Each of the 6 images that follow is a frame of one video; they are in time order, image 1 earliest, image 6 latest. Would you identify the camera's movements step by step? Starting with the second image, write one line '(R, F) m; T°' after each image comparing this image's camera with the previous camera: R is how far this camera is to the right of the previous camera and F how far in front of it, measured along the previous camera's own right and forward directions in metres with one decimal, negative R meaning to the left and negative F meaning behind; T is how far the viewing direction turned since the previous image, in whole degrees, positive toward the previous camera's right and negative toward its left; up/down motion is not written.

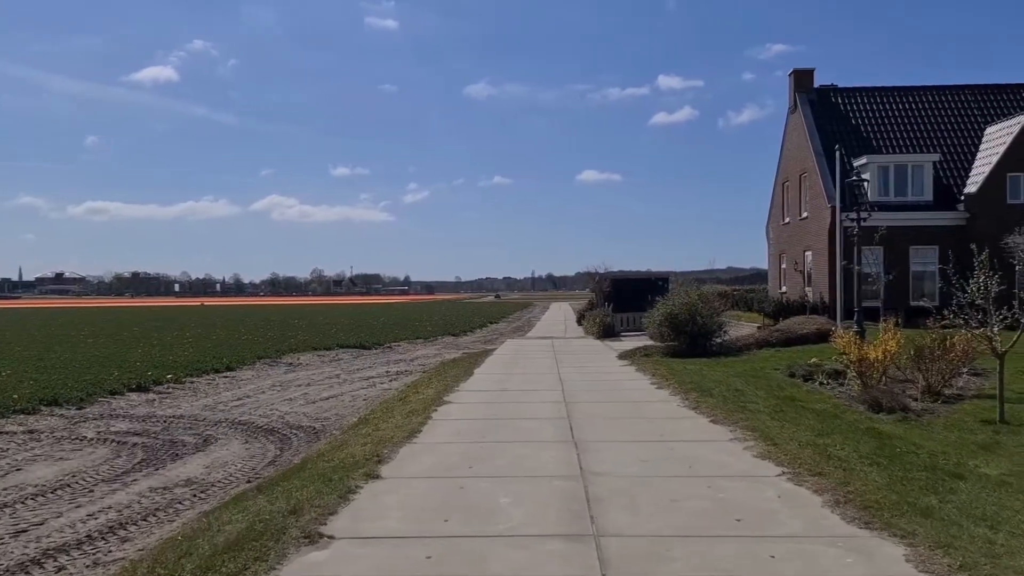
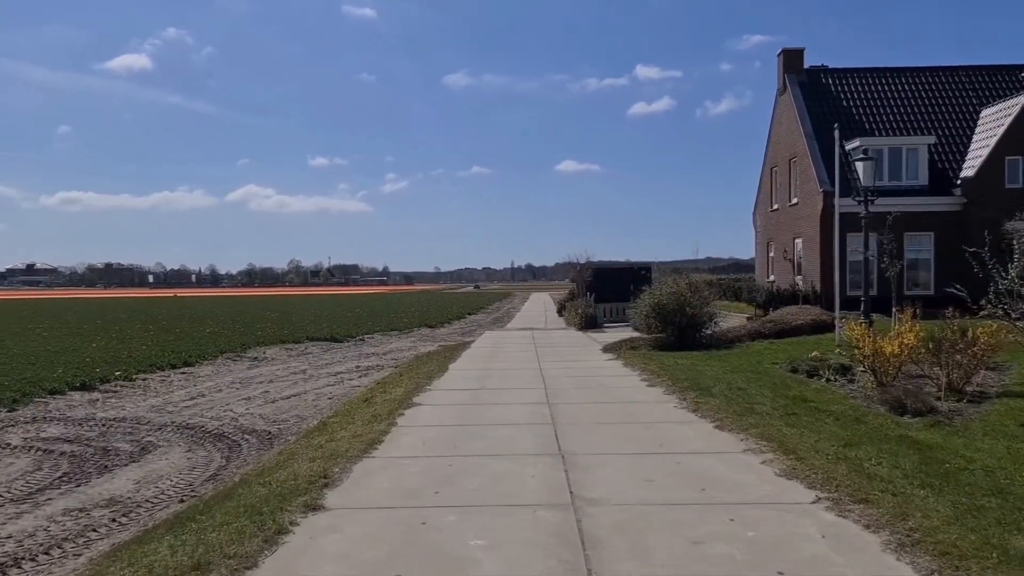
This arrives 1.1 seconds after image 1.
(0.0, +1.3) m; +1°
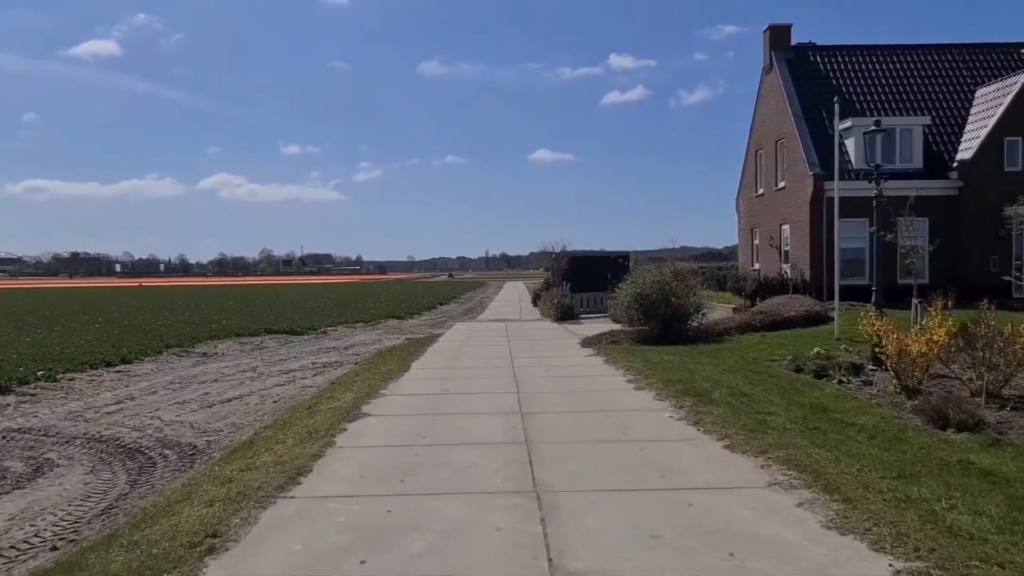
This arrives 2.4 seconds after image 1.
(+0.1, +1.7) m; +2°
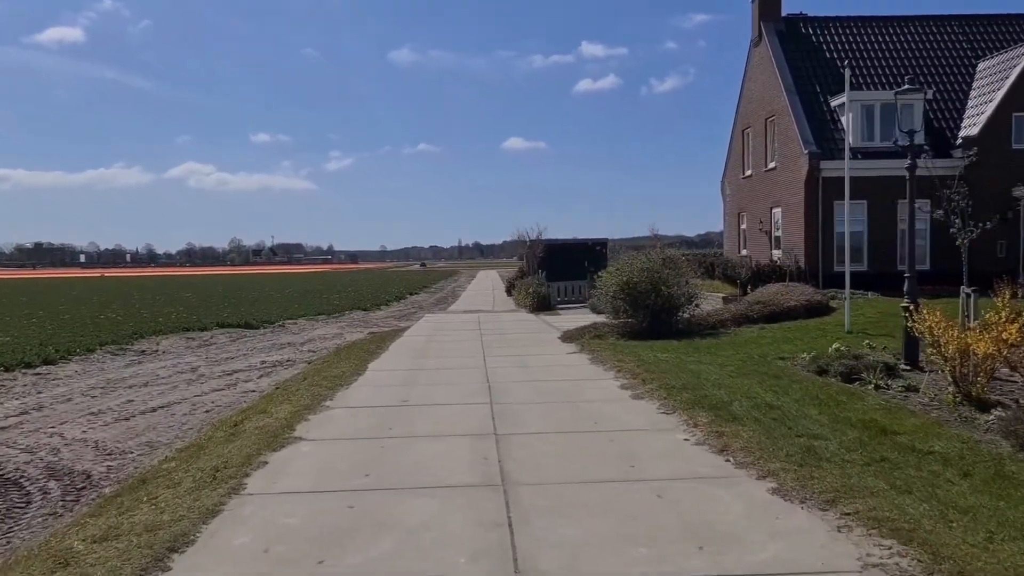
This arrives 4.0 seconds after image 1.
(0.0, +2.0) m; +2°
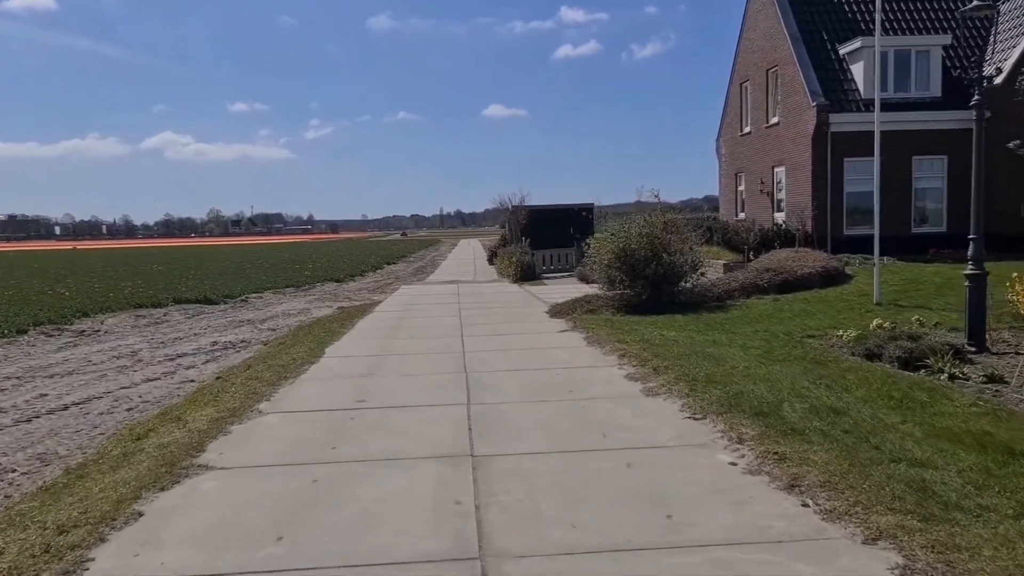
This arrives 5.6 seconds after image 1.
(0.0, +2.0) m; +1°
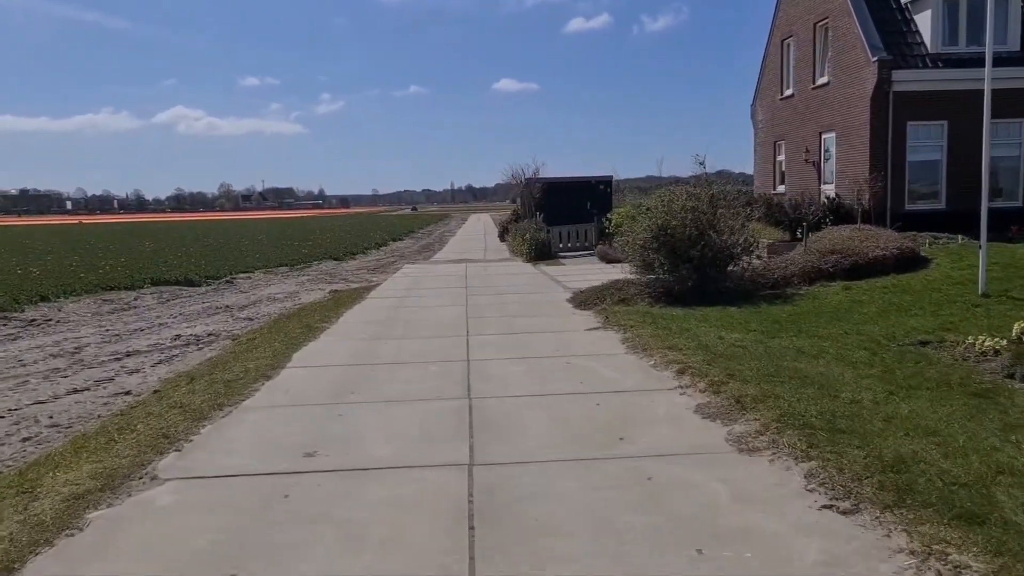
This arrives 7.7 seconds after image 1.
(-0.1, +2.5) m; -1°
